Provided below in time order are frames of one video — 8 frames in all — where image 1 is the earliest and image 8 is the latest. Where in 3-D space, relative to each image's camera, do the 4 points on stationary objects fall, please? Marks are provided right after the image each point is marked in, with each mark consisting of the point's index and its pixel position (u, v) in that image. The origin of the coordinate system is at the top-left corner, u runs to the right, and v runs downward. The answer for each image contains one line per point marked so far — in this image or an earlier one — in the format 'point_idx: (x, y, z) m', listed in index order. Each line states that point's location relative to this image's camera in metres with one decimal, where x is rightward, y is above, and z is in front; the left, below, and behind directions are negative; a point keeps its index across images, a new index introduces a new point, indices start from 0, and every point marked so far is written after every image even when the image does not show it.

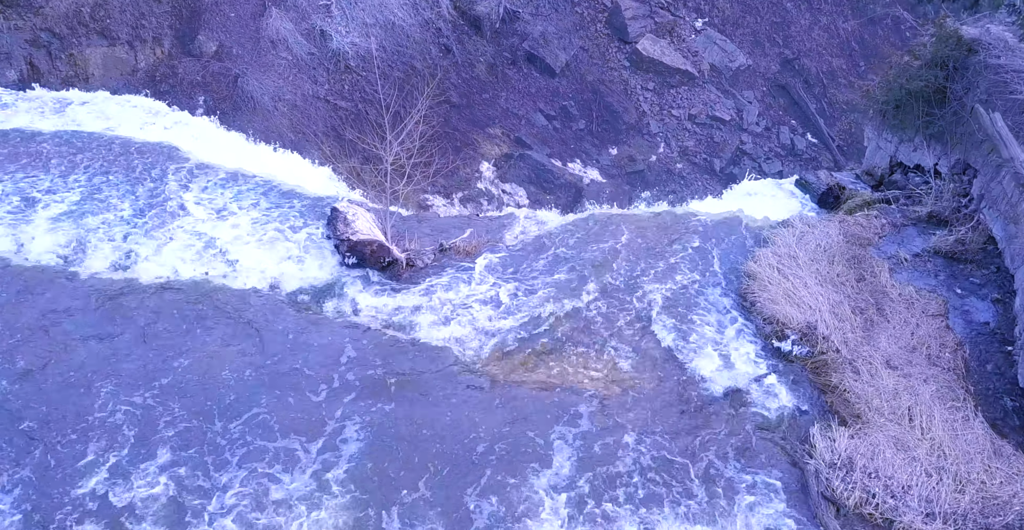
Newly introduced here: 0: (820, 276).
0: (+5.4, -0.2, +11.4) m
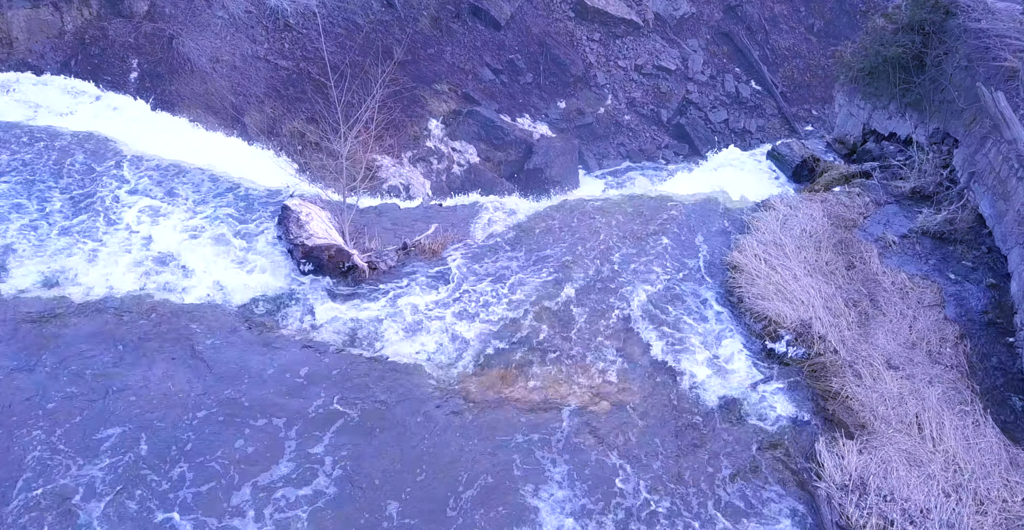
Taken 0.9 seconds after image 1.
0: (+4.9, 0.0, +10.8) m
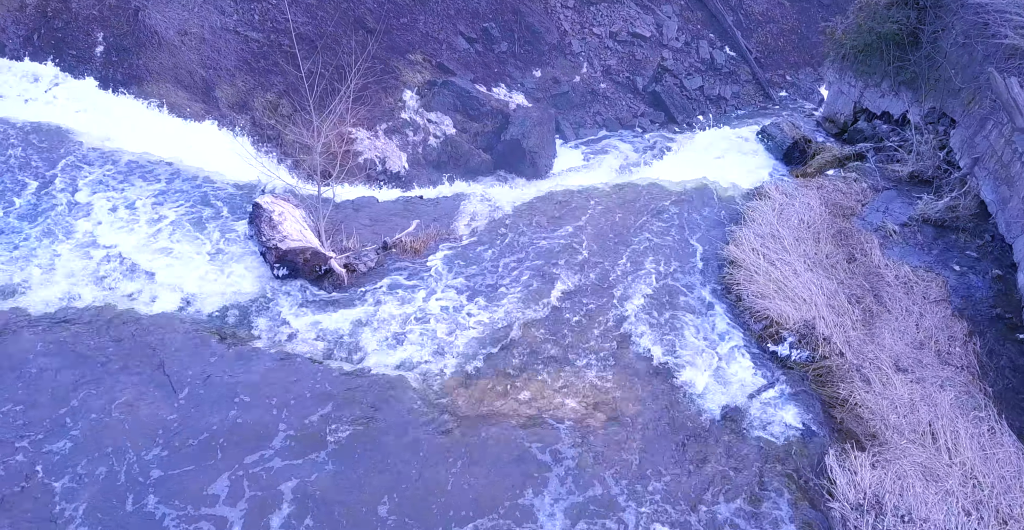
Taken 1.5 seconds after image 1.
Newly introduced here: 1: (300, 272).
0: (+4.7, +0.1, +10.3) m
1: (-3.5, -0.1, +10.7) m
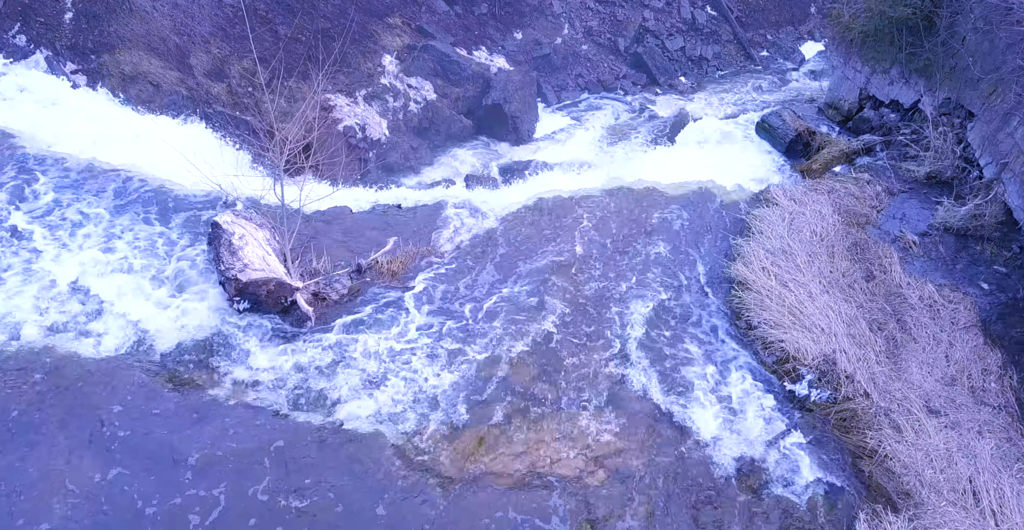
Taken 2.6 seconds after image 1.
0: (+4.5, -0.2, +9.4) m
1: (-3.7, -0.6, +9.7) m
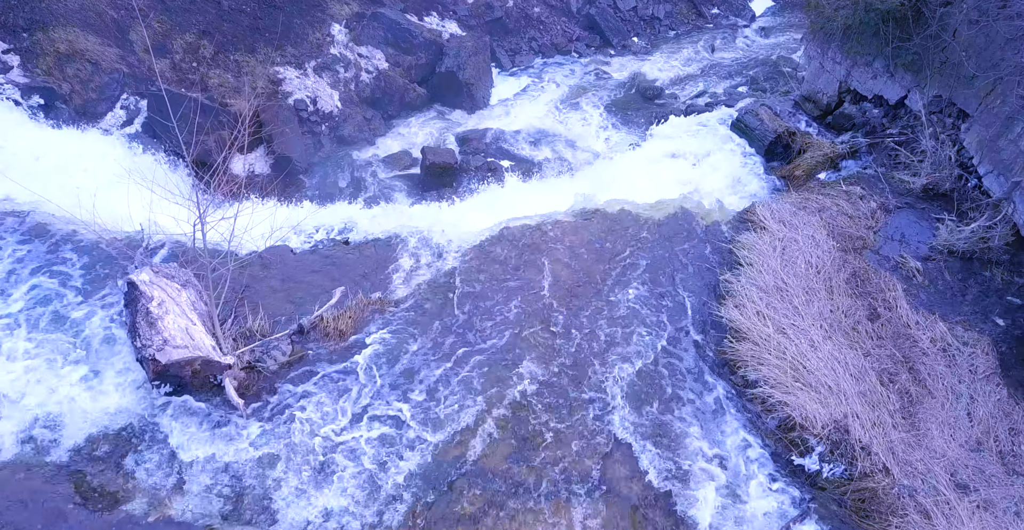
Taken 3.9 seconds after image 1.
0: (+4.1, -0.7, +8.4) m
1: (-4.1, -1.5, +8.3) m
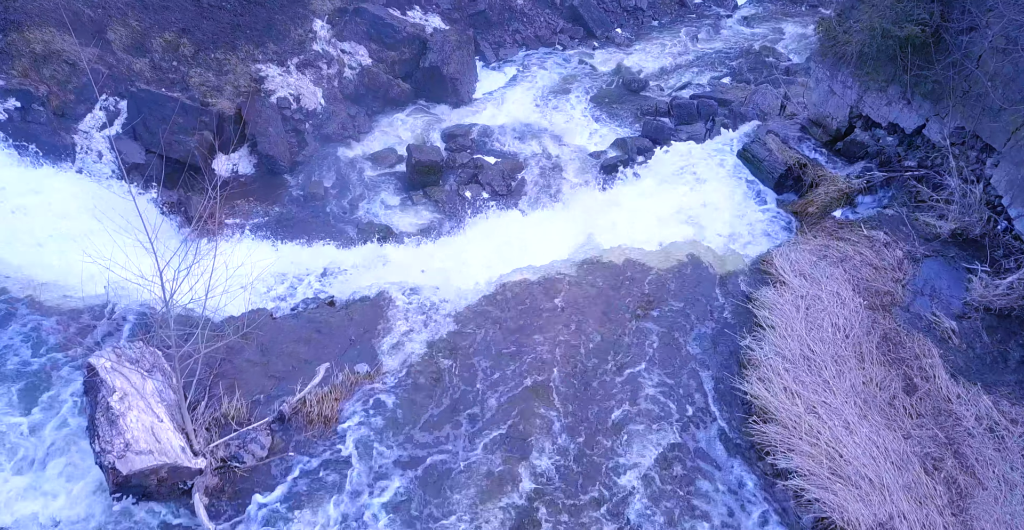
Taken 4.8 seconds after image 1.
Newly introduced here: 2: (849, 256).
0: (+4.1, -1.5, +7.7) m
1: (-4.0, -2.5, +7.4) m
2: (+4.9, +0.1, +9.5) m
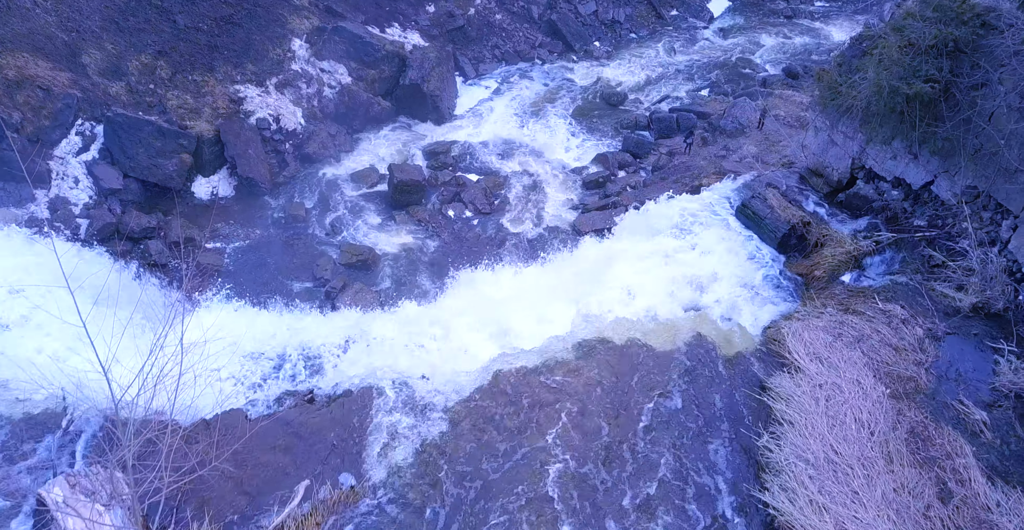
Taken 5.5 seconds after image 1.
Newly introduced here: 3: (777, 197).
0: (+4.1, -2.6, +7.0) m
1: (-4.0, -3.8, +6.5) m
2: (+4.9, -1.0, +8.9) m
3: (+5.0, +1.2, +12.1) m
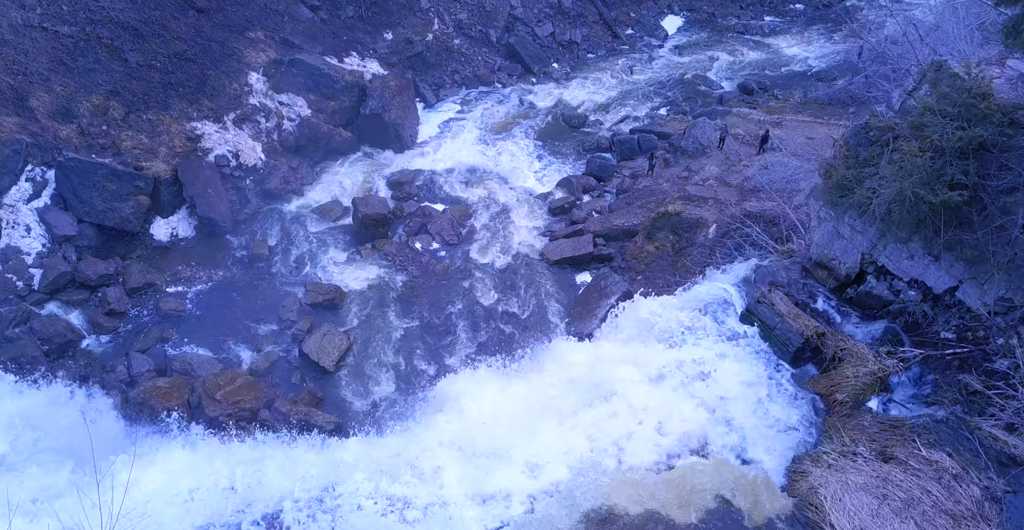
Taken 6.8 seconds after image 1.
0: (+4.2, -4.4, +5.7) m
1: (-3.8, -6.0, +4.8) m
2: (+4.8, -2.8, +7.7) m
3: (+4.6, -0.7, +11.0) m
